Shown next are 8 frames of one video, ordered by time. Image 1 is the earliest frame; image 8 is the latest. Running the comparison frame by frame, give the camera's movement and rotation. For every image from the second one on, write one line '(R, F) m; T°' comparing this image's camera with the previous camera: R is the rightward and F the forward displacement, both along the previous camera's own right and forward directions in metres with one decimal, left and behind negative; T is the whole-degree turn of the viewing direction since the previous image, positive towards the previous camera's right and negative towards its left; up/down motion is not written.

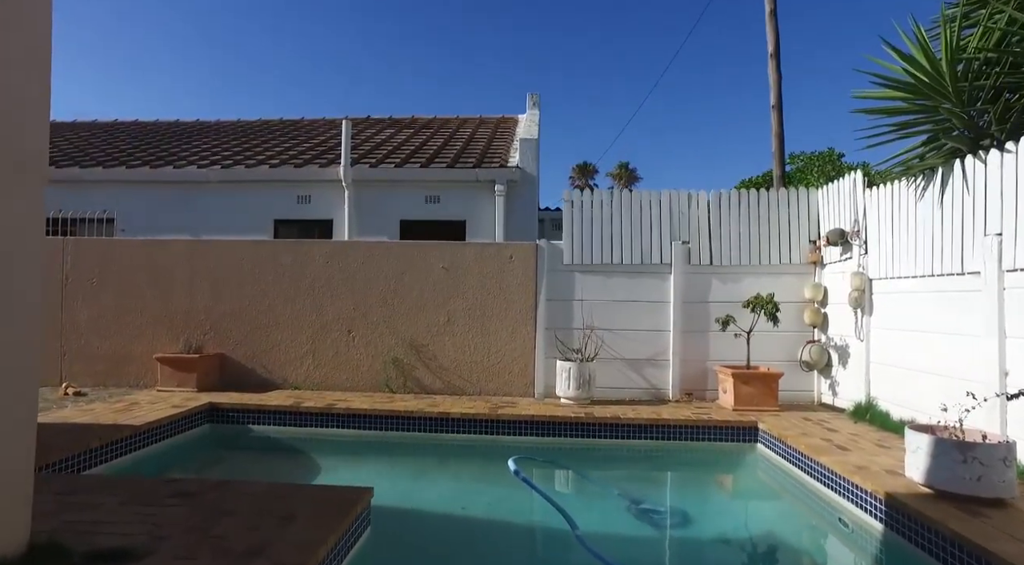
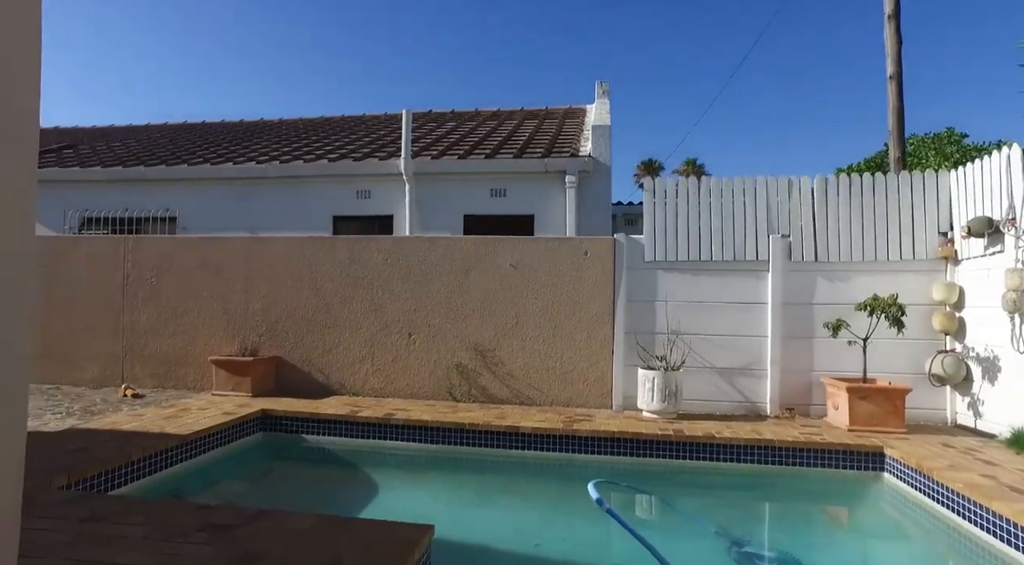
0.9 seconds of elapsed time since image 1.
(-0.2, +0.7) m; -6°
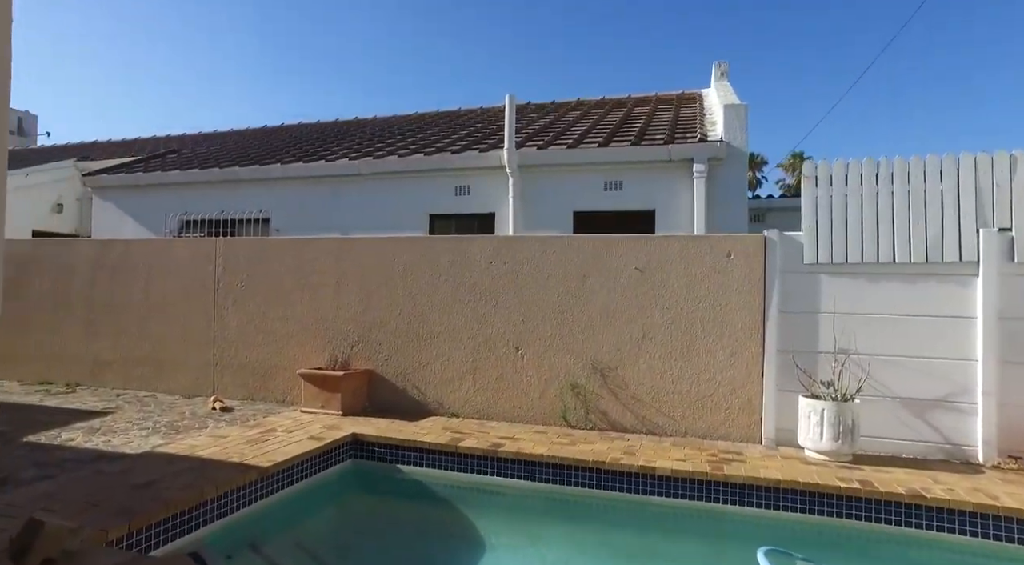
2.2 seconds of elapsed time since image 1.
(-0.4, +1.1) m; -8°
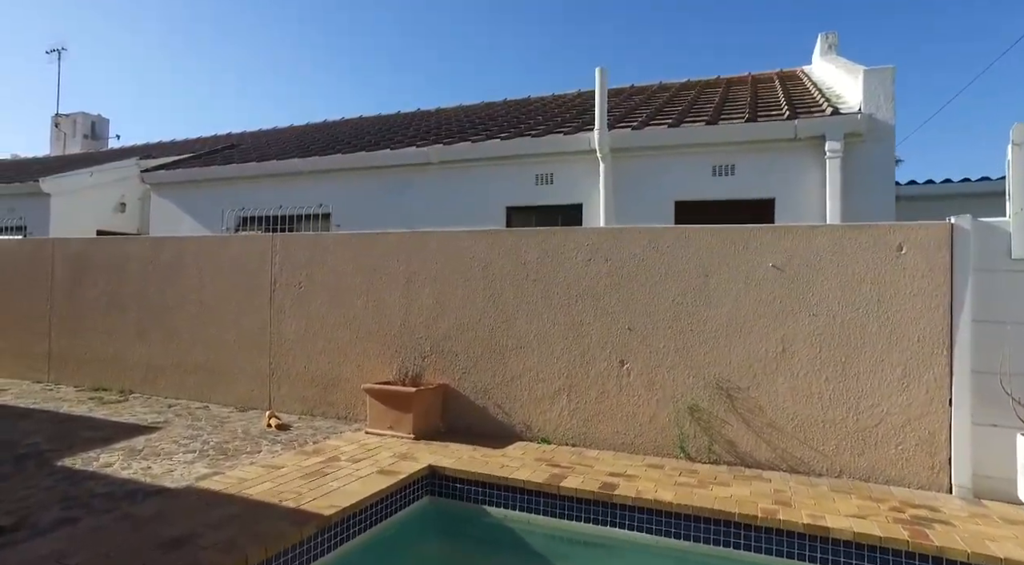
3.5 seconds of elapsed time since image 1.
(-0.5, +1.1) m; -5°
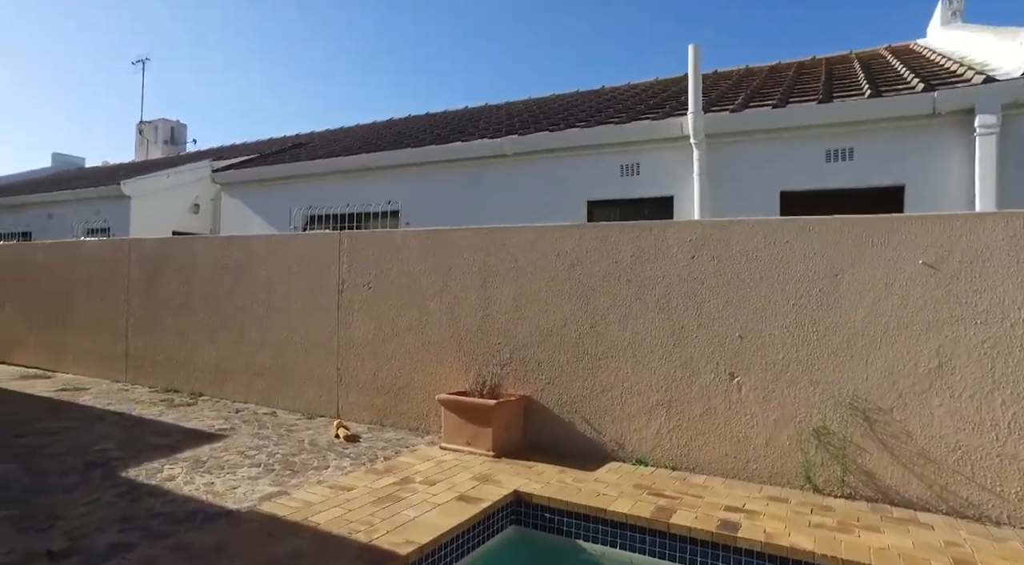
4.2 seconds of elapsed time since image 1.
(-0.2, +0.6) m; -6°
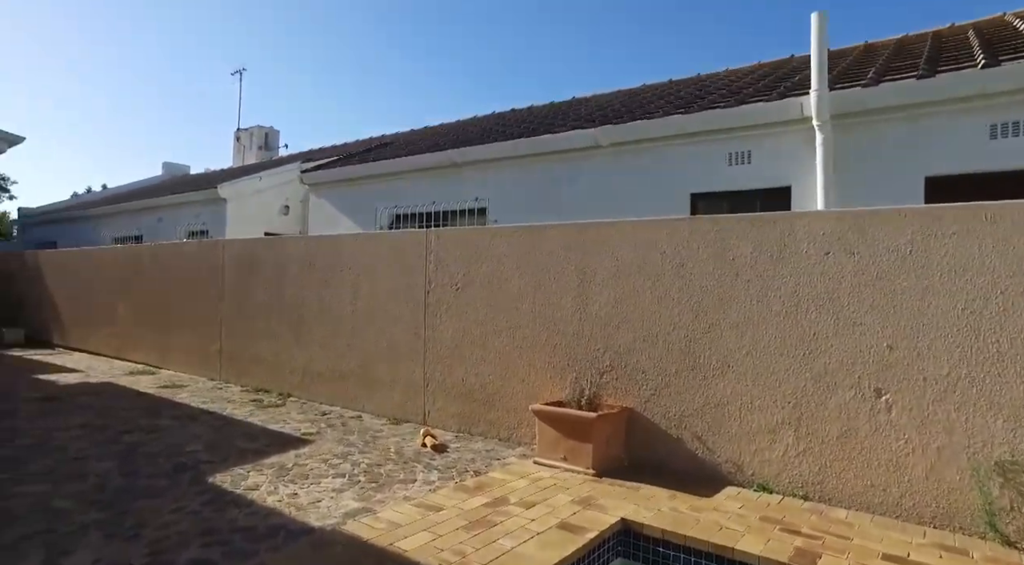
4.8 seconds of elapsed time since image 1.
(-0.2, +0.5) m; -7°
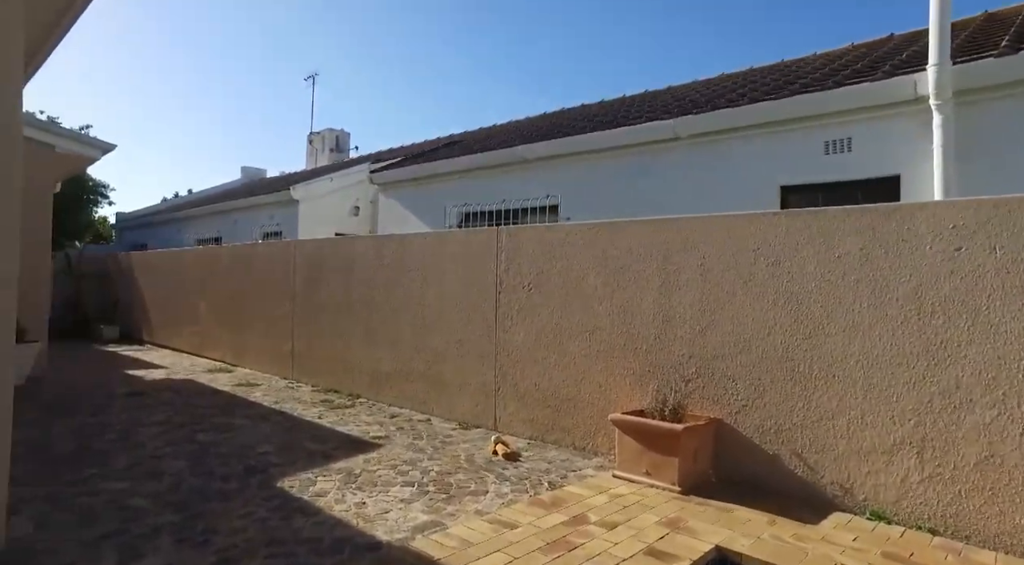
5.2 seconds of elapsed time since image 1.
(-0.1, +0.3) m; -6°
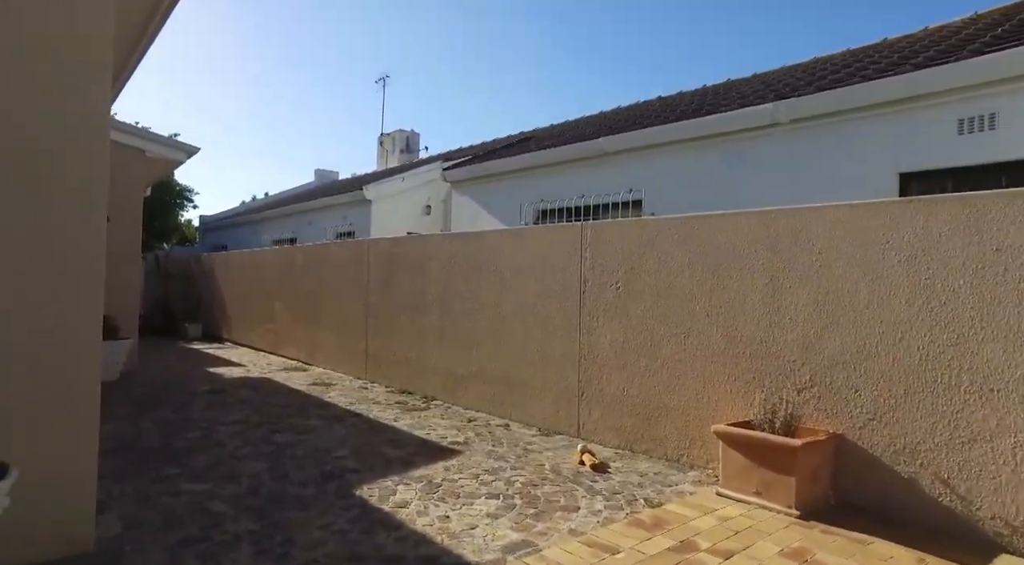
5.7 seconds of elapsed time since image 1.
(-0.2, +0.4) m; -6°
